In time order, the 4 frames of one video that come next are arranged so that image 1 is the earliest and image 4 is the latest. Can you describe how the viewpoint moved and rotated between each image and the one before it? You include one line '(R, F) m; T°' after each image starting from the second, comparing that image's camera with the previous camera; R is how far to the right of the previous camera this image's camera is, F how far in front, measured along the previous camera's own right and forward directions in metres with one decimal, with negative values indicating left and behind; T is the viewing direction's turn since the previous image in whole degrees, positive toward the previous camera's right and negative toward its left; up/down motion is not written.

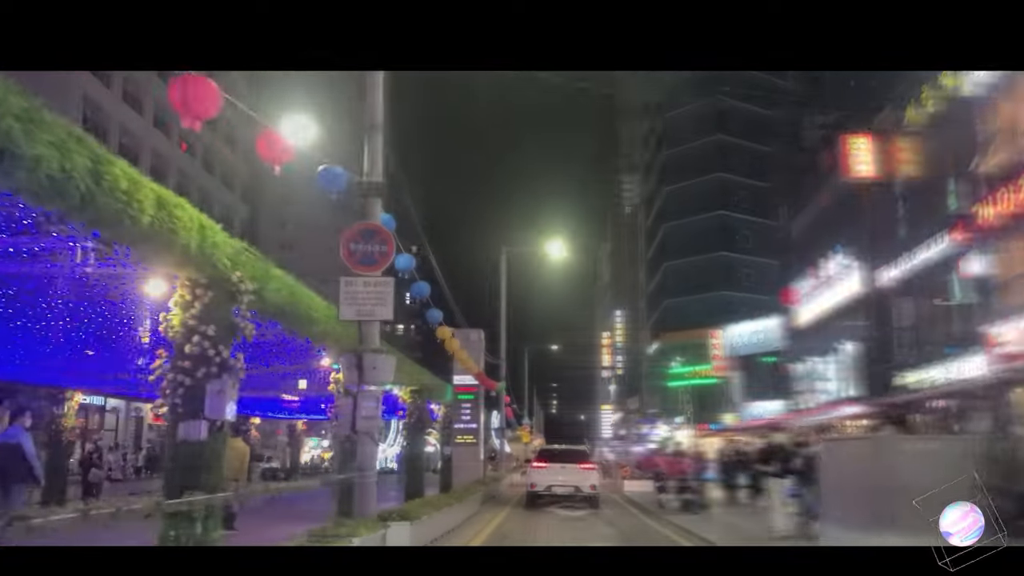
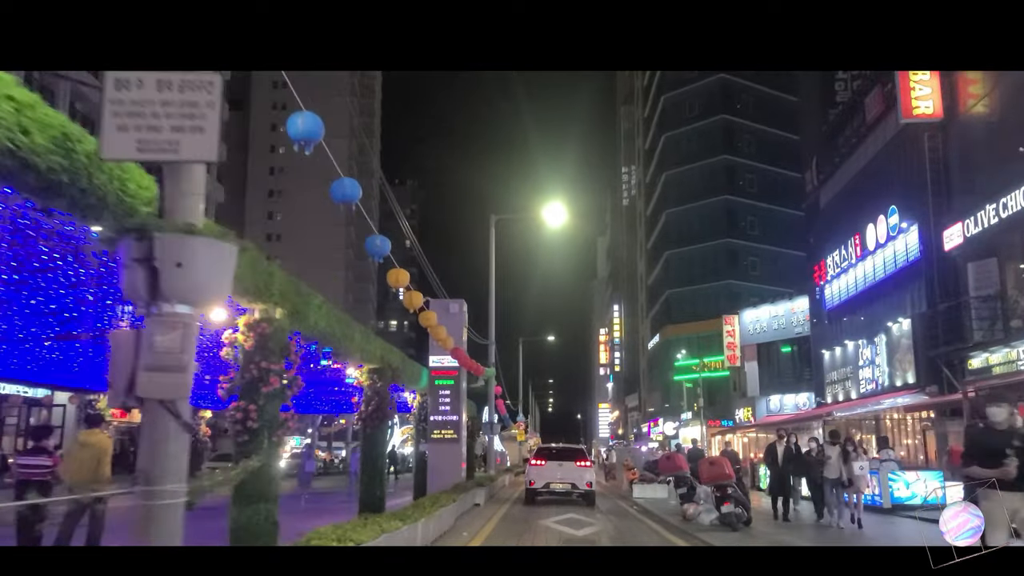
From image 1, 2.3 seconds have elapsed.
(+0.2, +3.9) m; 0°
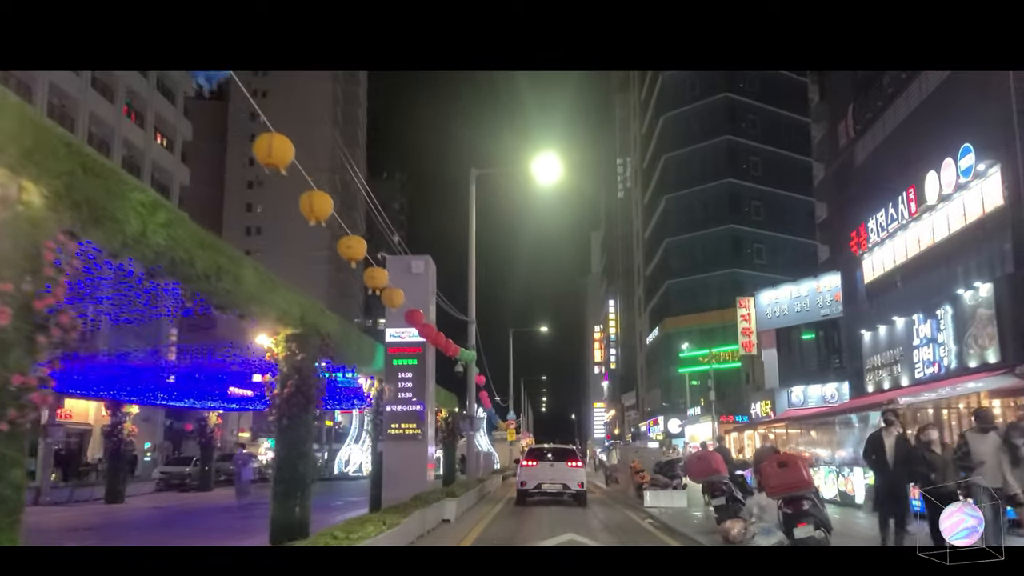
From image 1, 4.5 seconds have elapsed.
(+0.2, +4.0) m; +1°
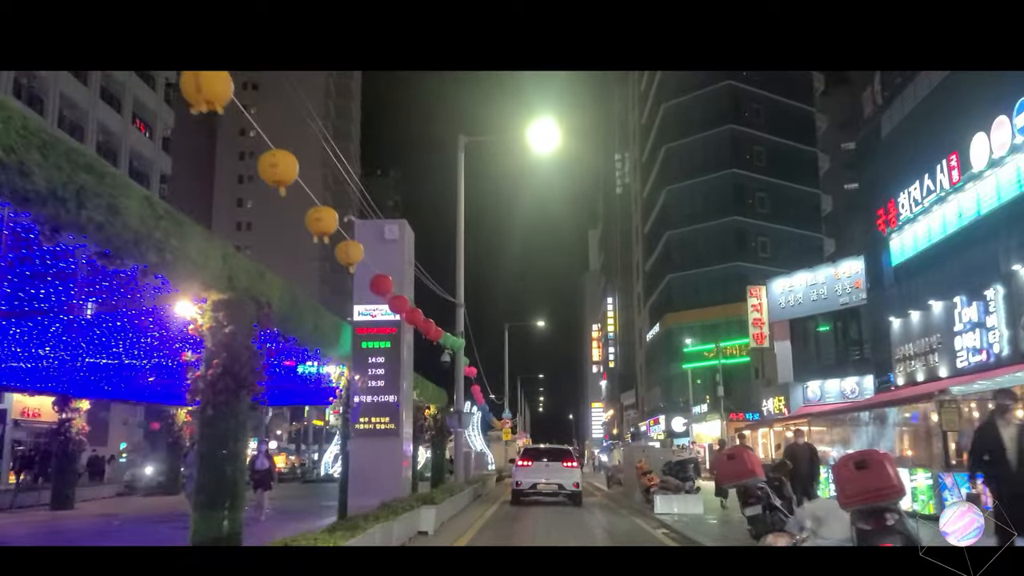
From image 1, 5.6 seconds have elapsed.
(+0.1, +2.1) m; 0°
